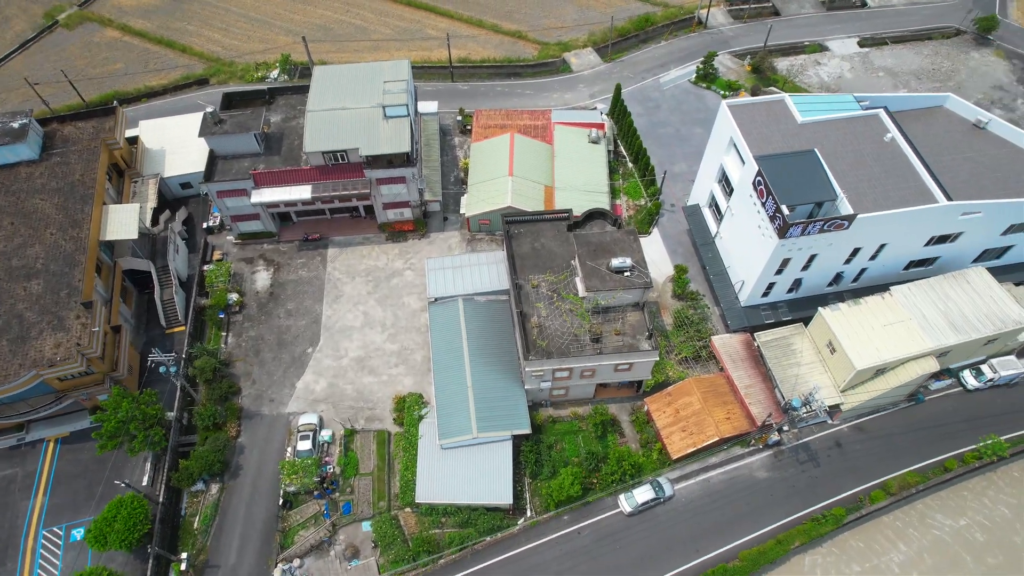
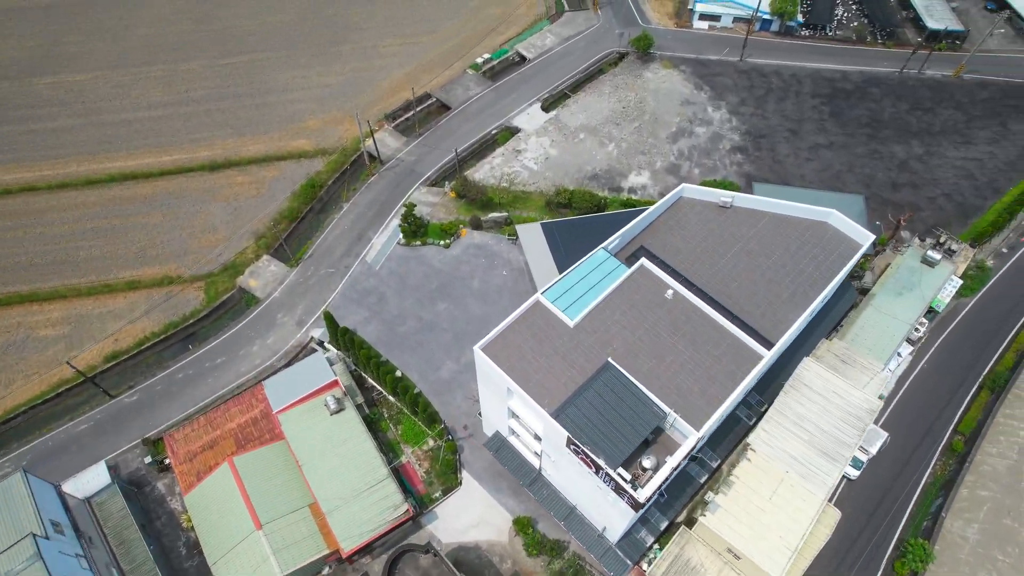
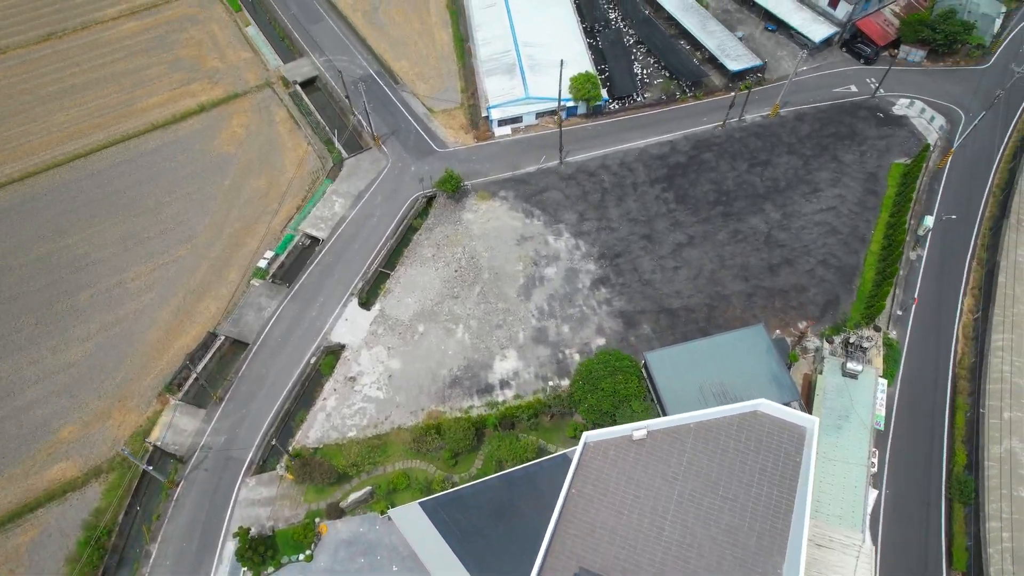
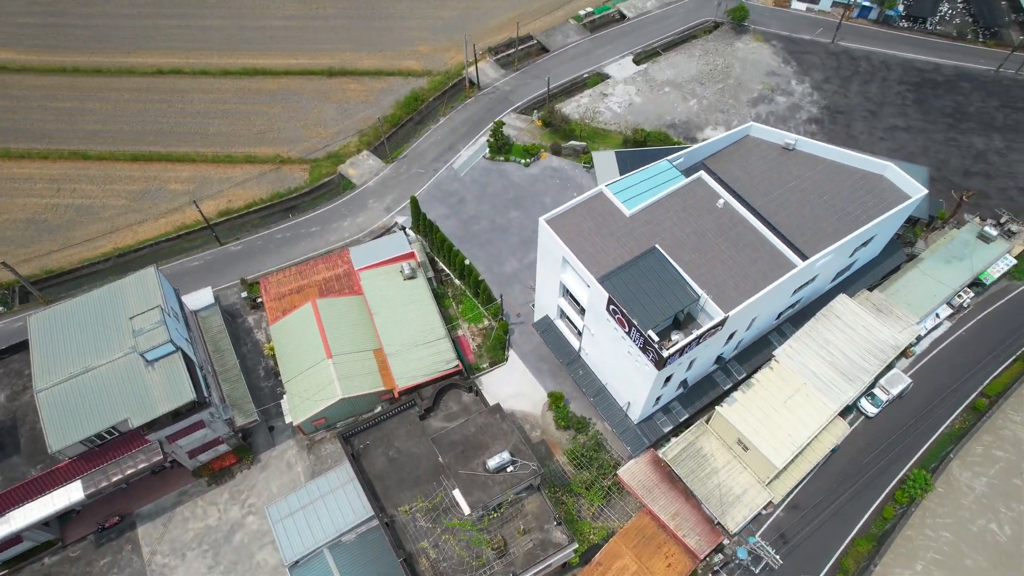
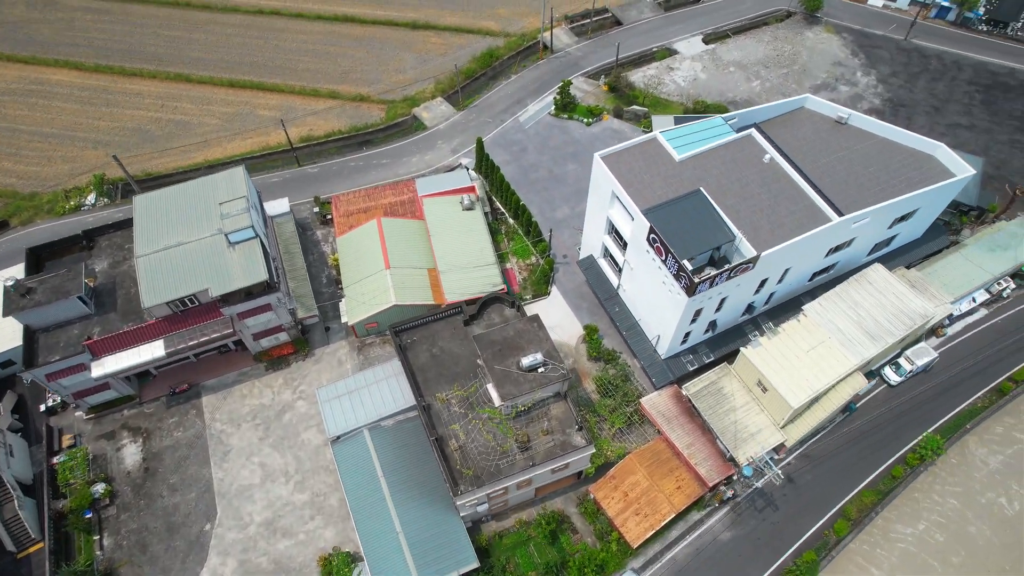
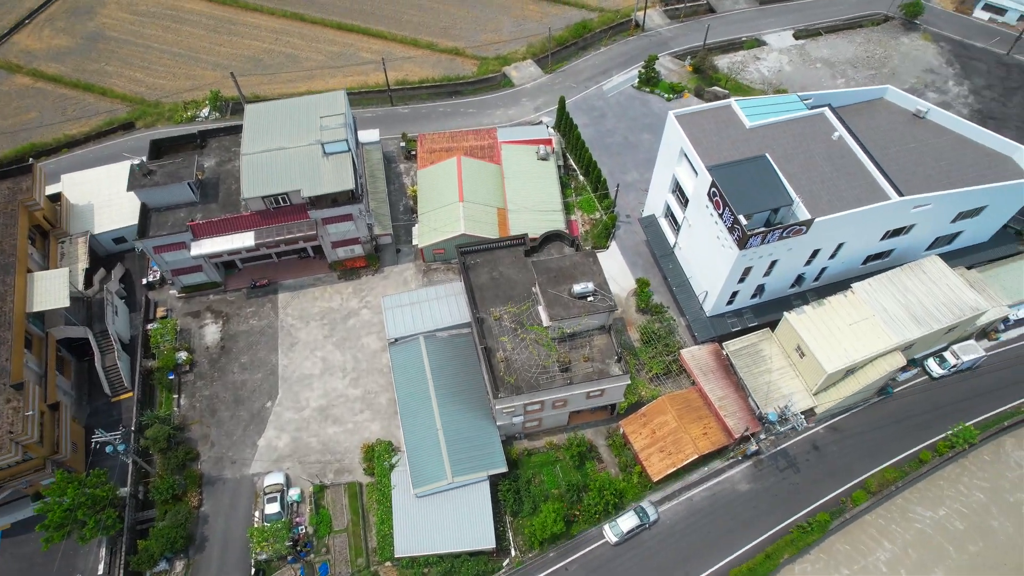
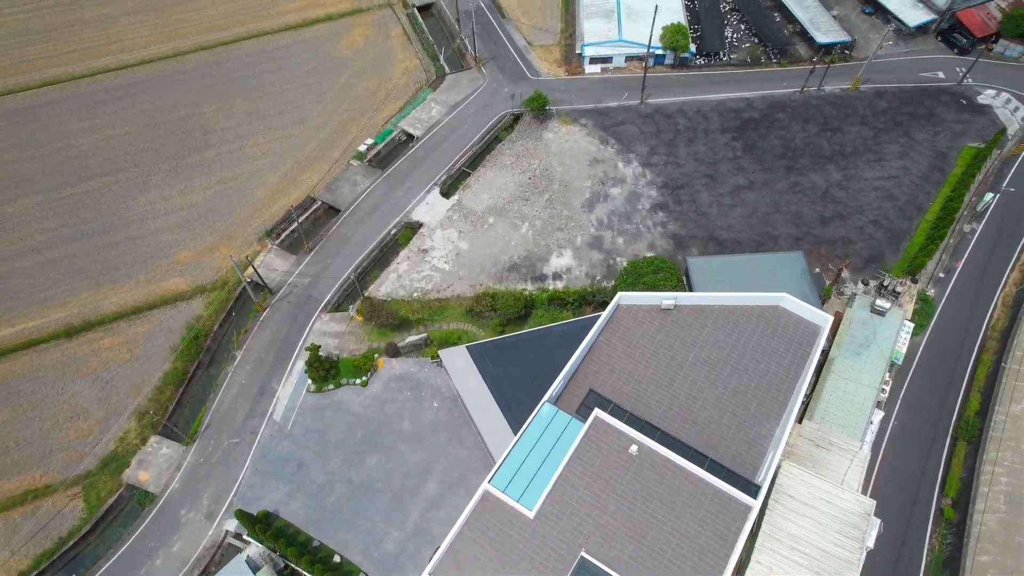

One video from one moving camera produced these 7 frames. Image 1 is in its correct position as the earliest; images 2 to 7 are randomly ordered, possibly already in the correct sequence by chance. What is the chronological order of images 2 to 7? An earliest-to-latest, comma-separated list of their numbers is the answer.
6, 5, 4, 2, 7, 3
